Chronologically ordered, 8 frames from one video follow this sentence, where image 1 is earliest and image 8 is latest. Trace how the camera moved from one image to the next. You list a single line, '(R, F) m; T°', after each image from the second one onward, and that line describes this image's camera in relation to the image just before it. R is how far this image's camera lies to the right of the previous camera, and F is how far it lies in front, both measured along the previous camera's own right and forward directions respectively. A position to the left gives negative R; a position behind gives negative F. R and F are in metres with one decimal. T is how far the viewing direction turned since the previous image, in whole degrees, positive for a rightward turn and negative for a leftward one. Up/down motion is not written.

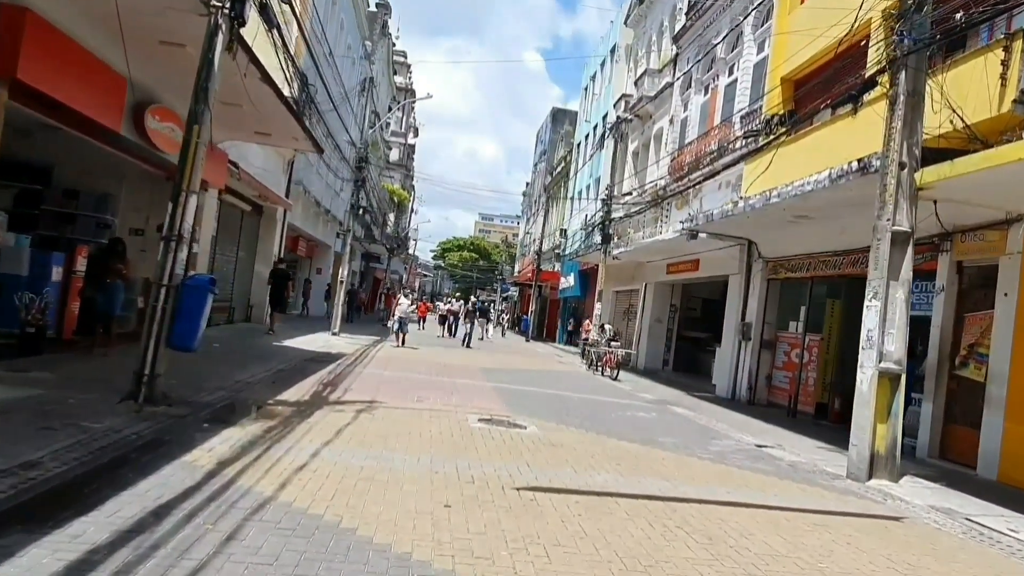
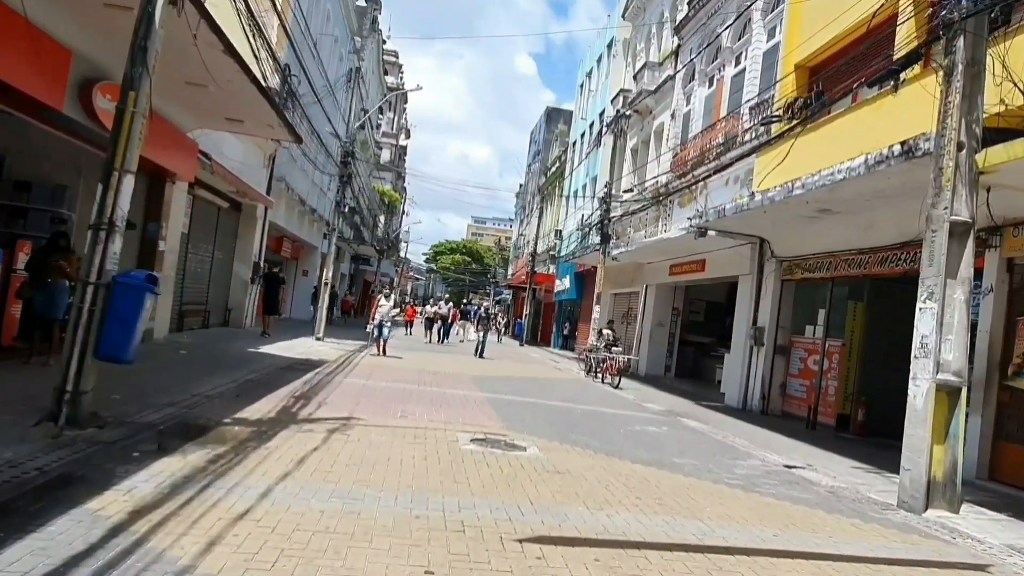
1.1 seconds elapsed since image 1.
(0.0, +1.2) m; +1°
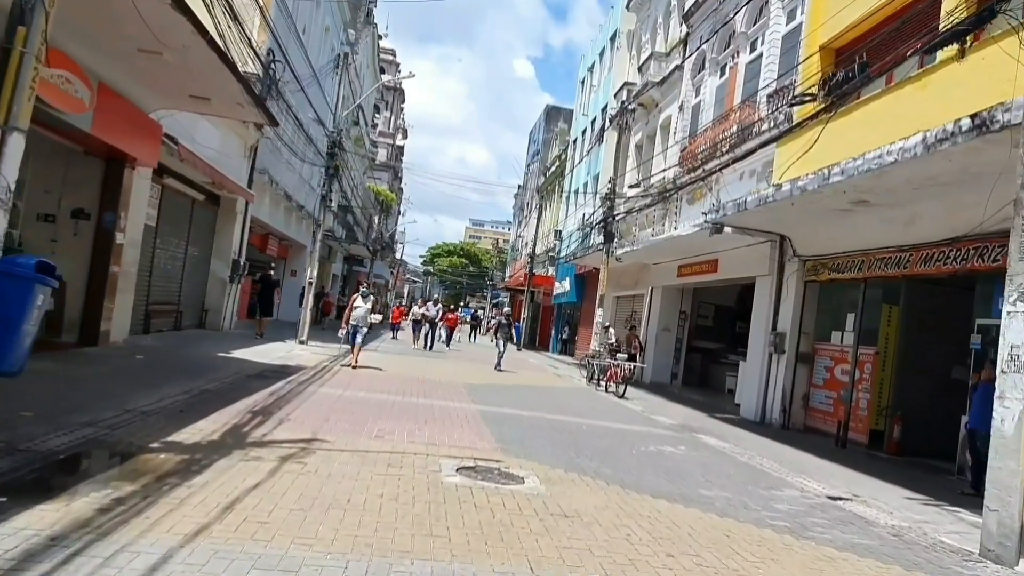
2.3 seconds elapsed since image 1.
(0.0, +1.3) m; 0°
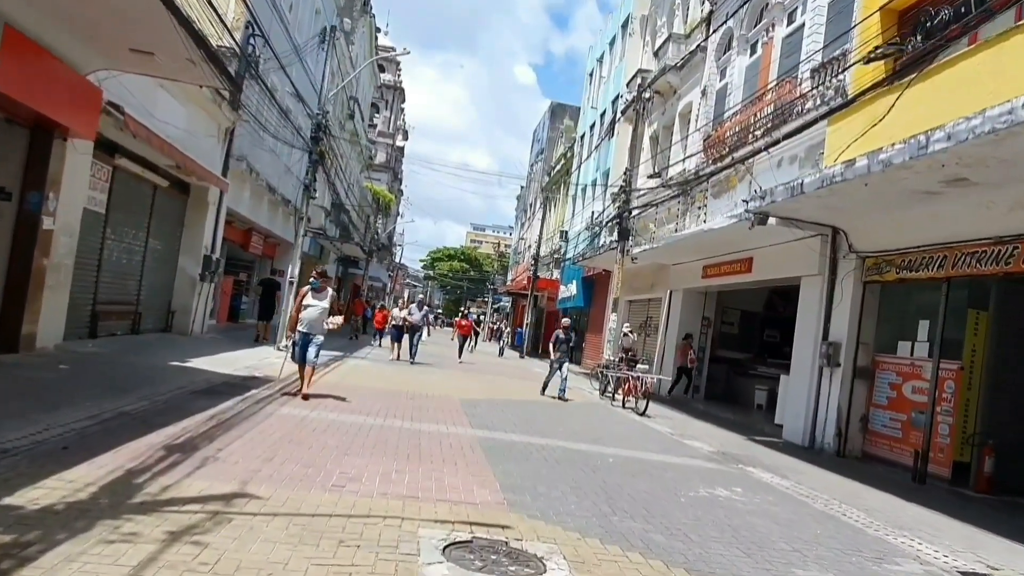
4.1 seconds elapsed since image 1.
(-0.1, +2.0) m; 0°
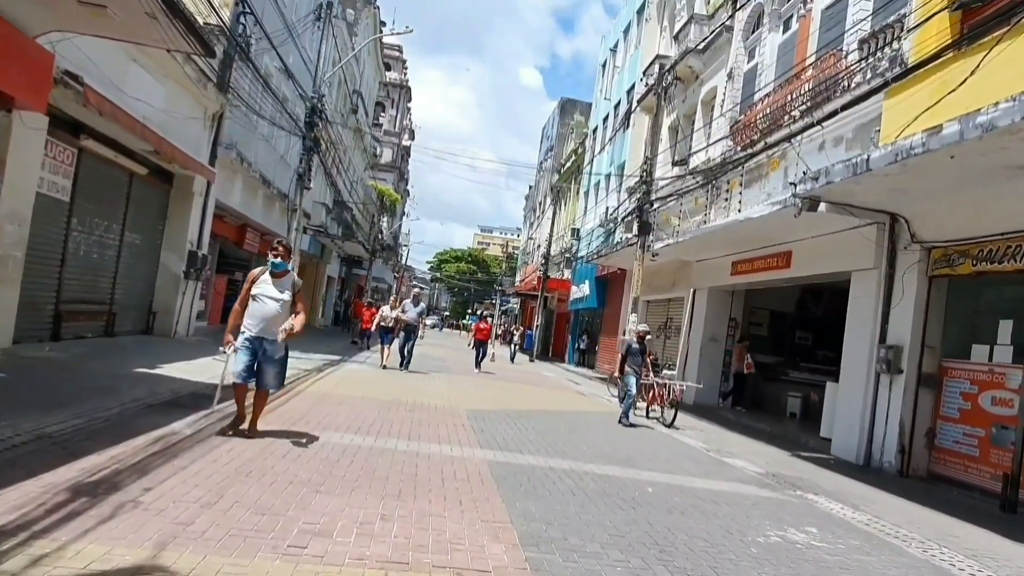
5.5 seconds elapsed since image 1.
(-0.1, +1.4) m; -1°
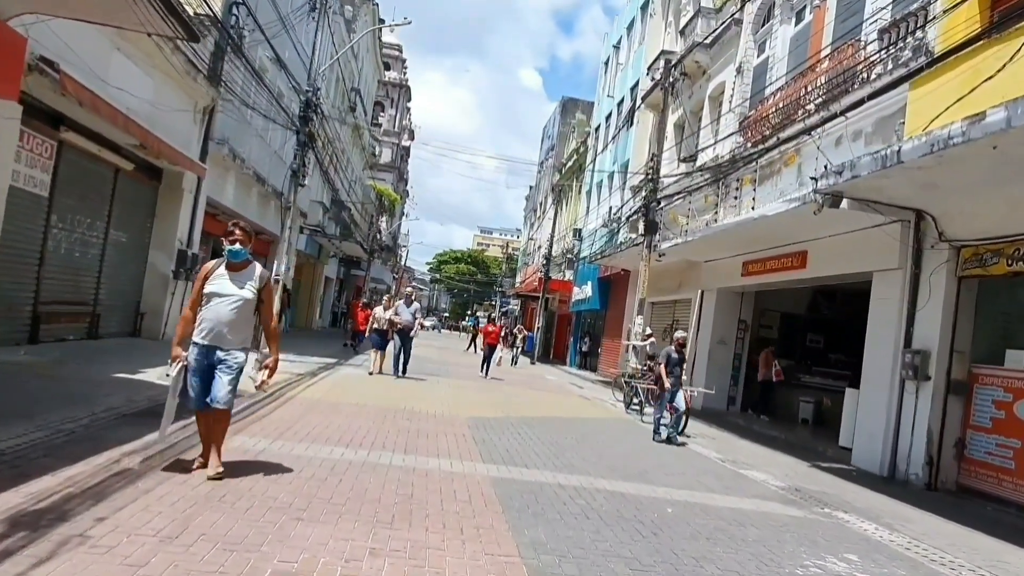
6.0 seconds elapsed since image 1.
(-0.1, +0.6) m; 0°
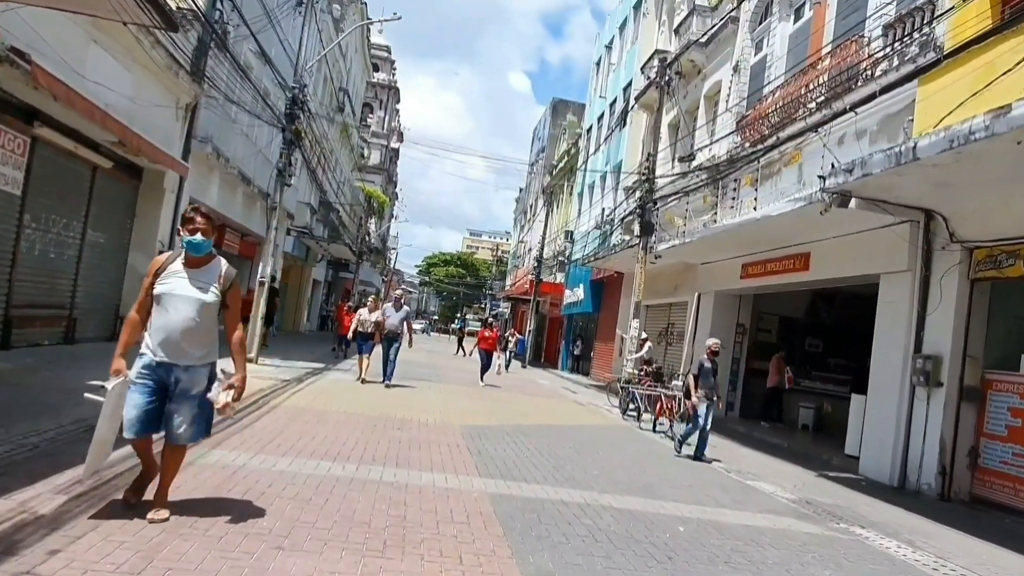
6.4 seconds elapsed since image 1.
(-0.1, +0.4) m; +1°
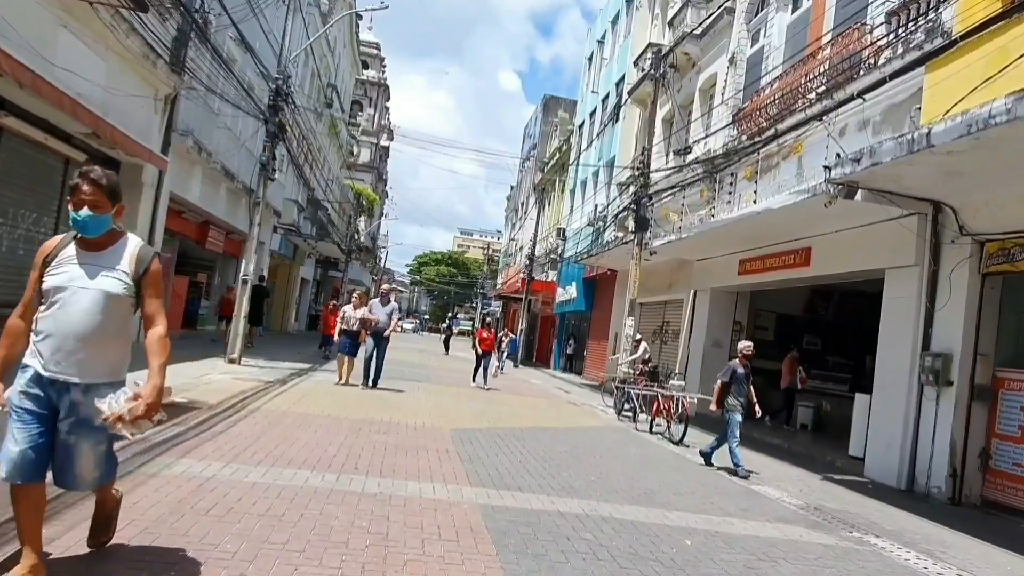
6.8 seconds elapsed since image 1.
(0.0, +0.4) m; +1°
